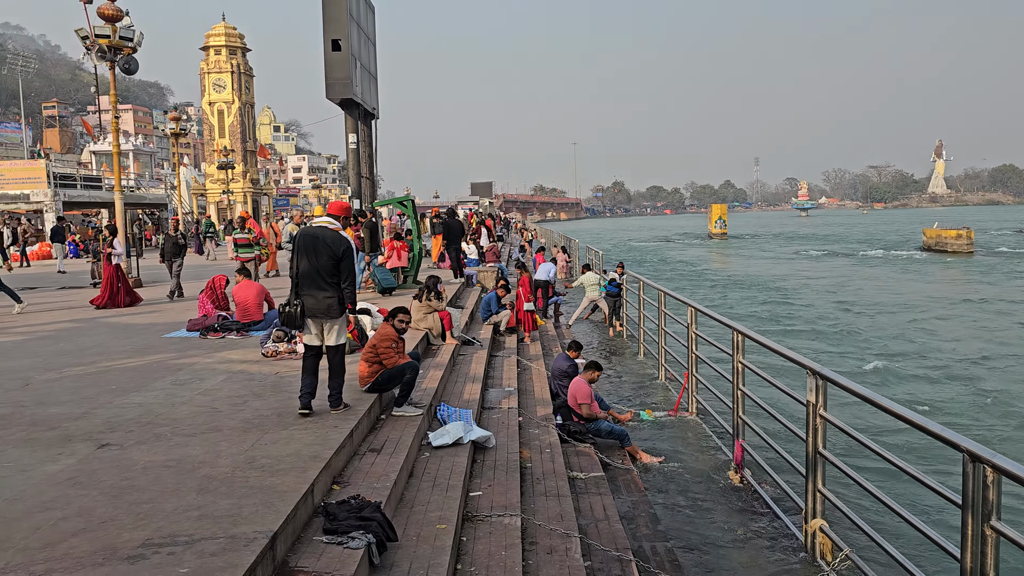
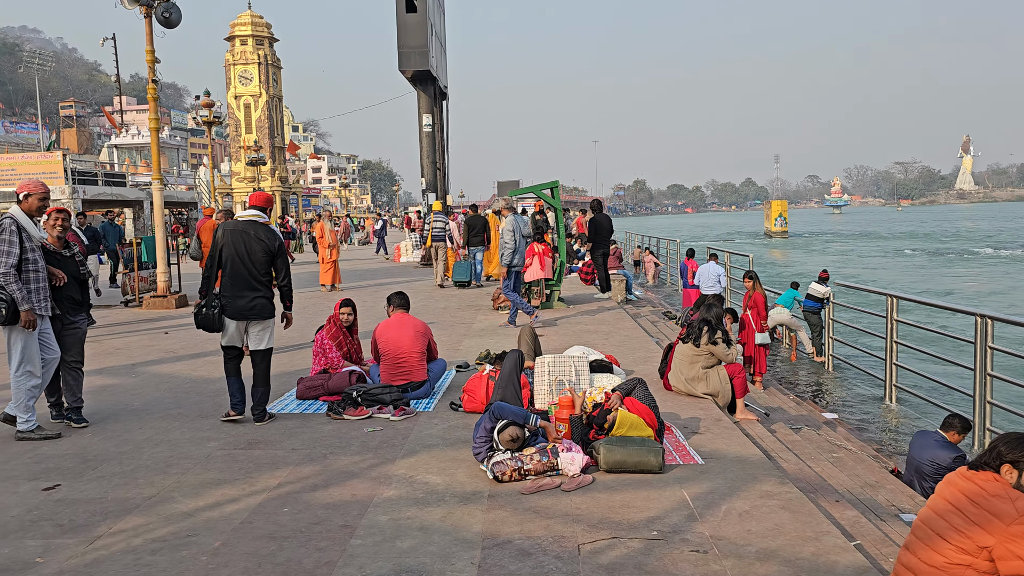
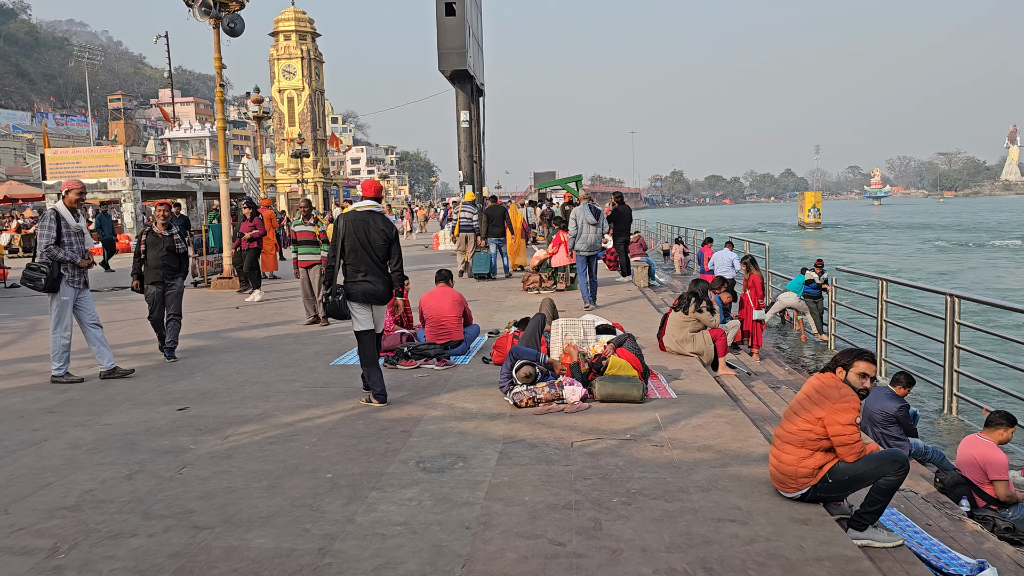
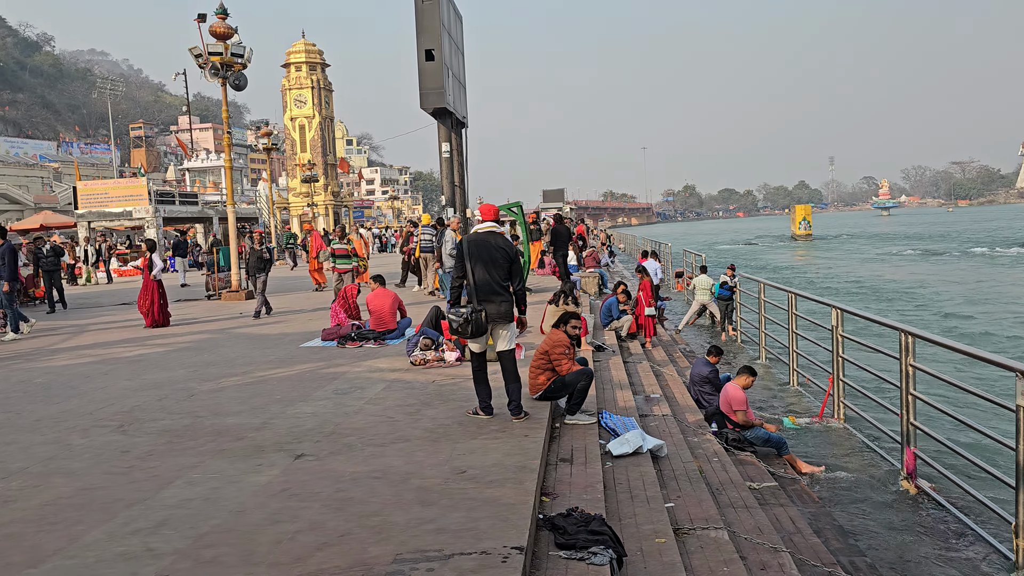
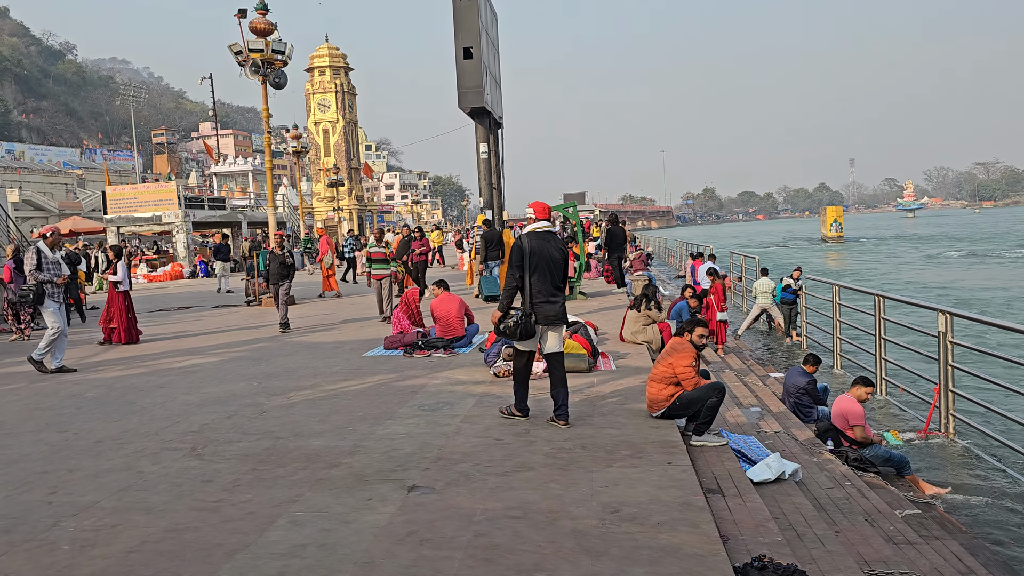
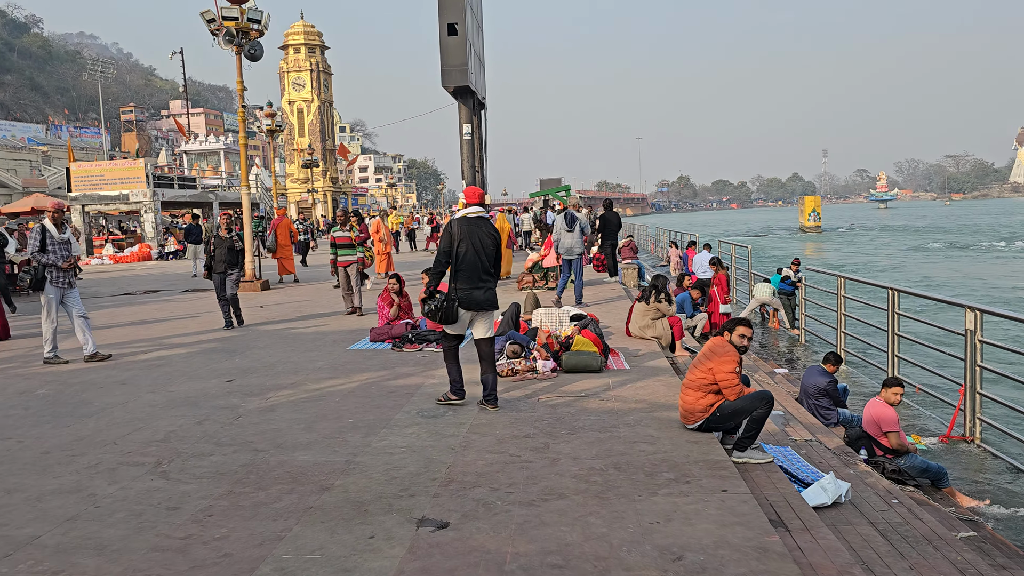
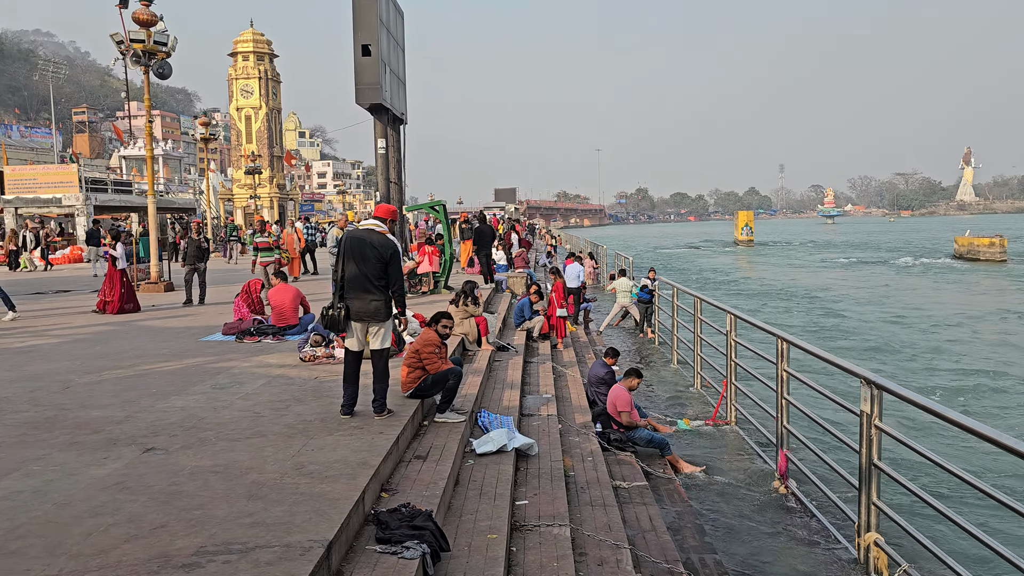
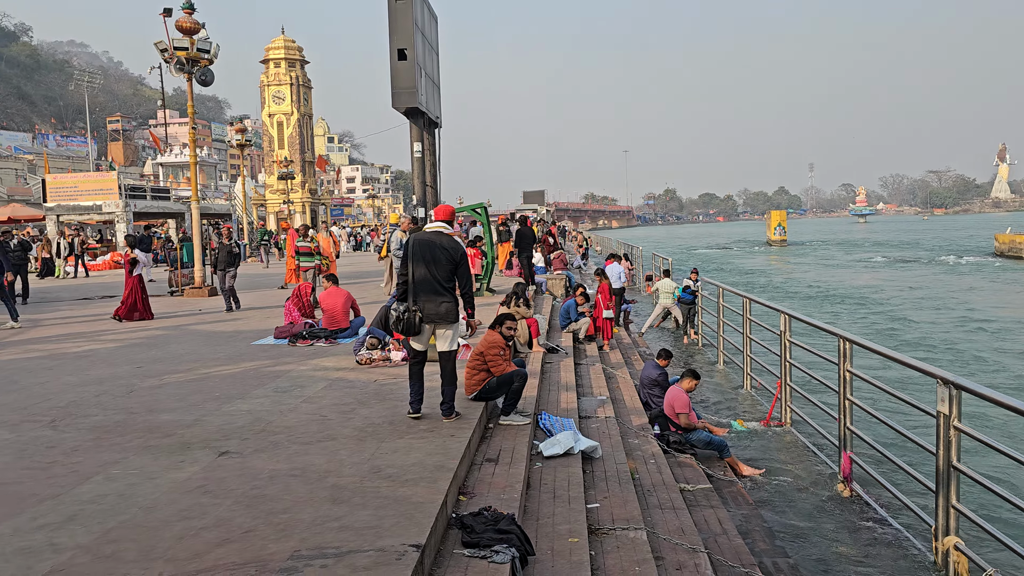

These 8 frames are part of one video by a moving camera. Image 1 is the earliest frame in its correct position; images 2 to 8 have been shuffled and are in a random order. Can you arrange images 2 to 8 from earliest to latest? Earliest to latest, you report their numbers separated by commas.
7, 8, 4, 5, 6, 3, 2
